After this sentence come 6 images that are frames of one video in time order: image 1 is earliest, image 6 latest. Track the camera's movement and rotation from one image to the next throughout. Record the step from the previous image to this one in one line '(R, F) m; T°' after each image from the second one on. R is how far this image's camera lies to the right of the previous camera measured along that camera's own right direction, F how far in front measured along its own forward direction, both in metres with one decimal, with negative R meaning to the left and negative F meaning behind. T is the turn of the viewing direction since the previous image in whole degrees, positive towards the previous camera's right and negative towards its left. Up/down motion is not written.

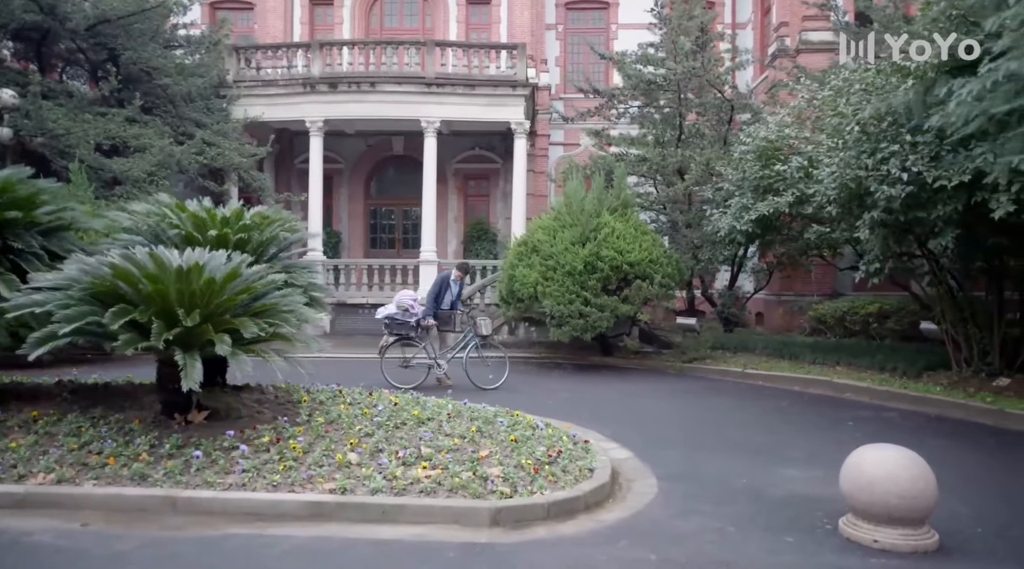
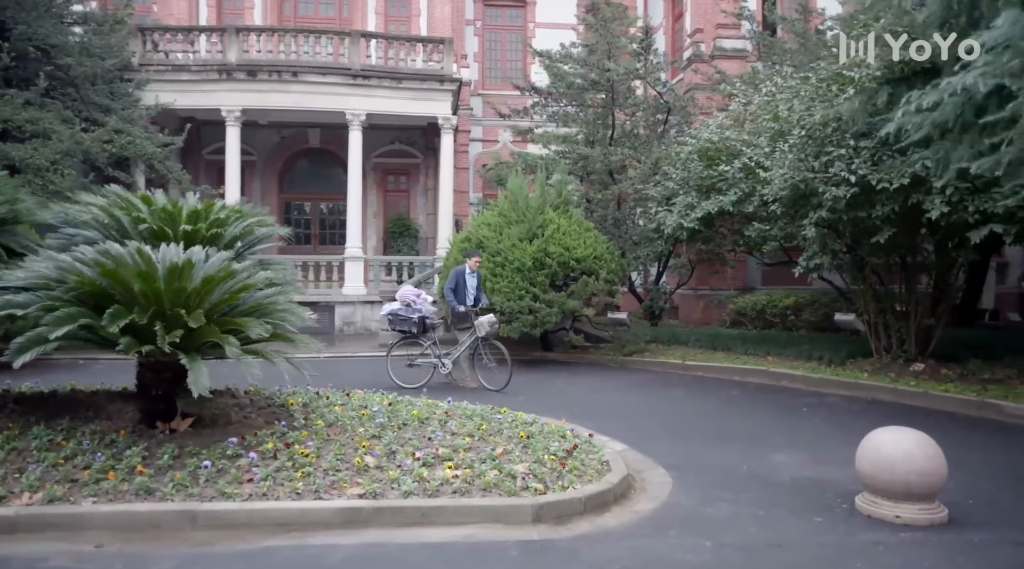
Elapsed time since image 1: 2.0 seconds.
(-1.2, +0.1) m; +9°
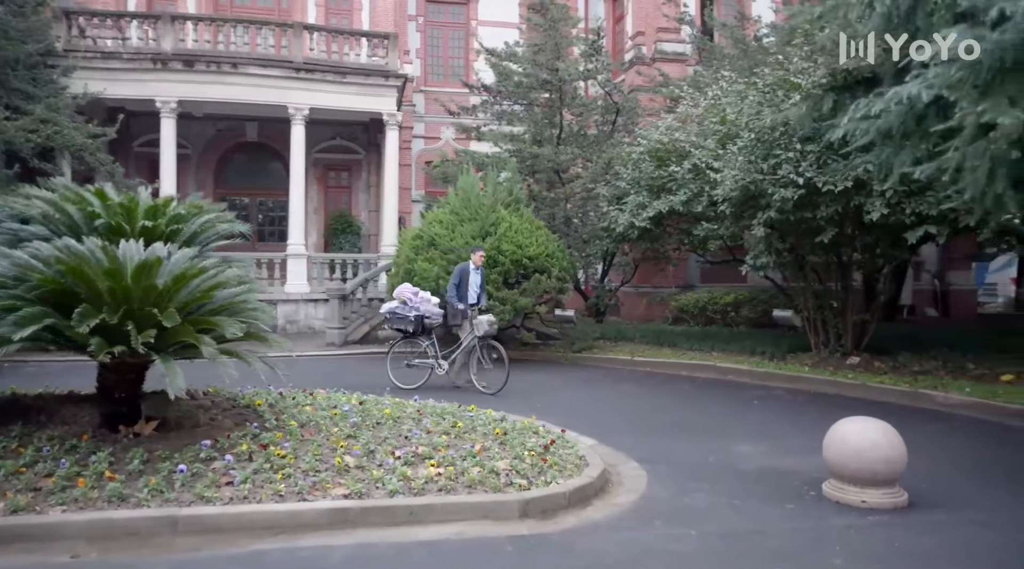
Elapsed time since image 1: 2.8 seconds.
(-0.5, 0.0) m; +5°
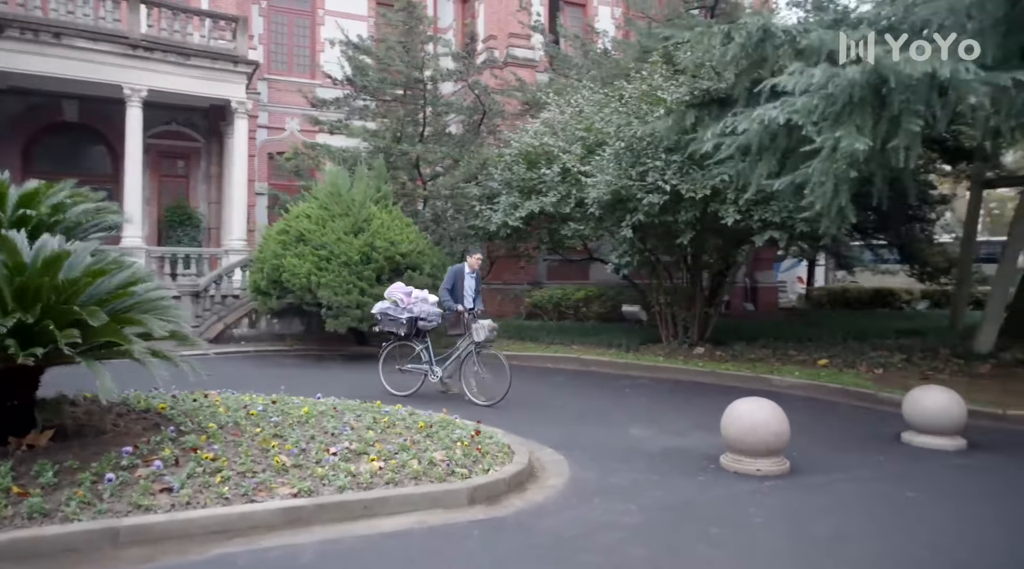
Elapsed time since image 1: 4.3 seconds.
(-1.1, -0.2) m; +14°
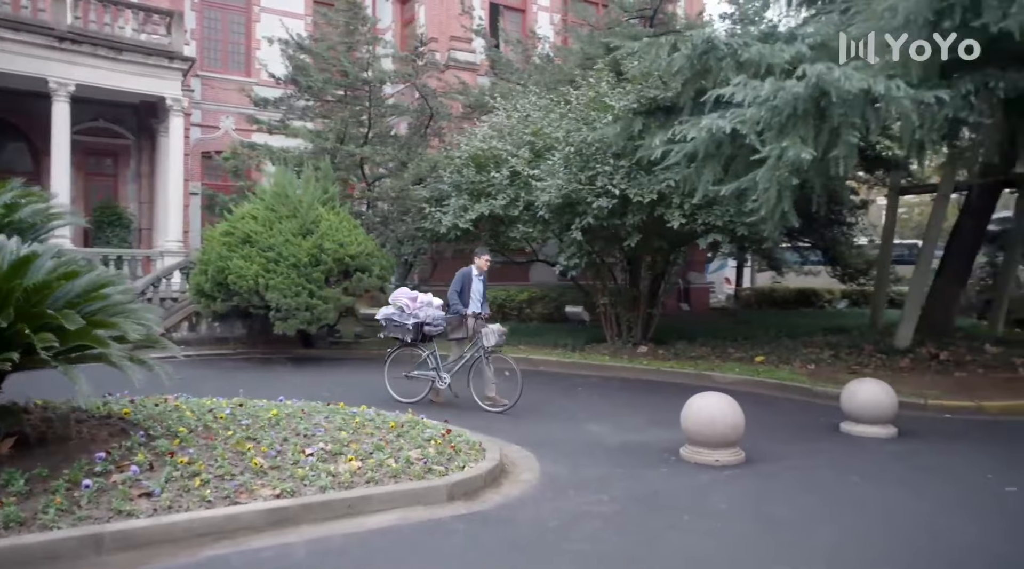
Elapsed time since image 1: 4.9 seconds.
(-0.4, -0.2) m; +6°
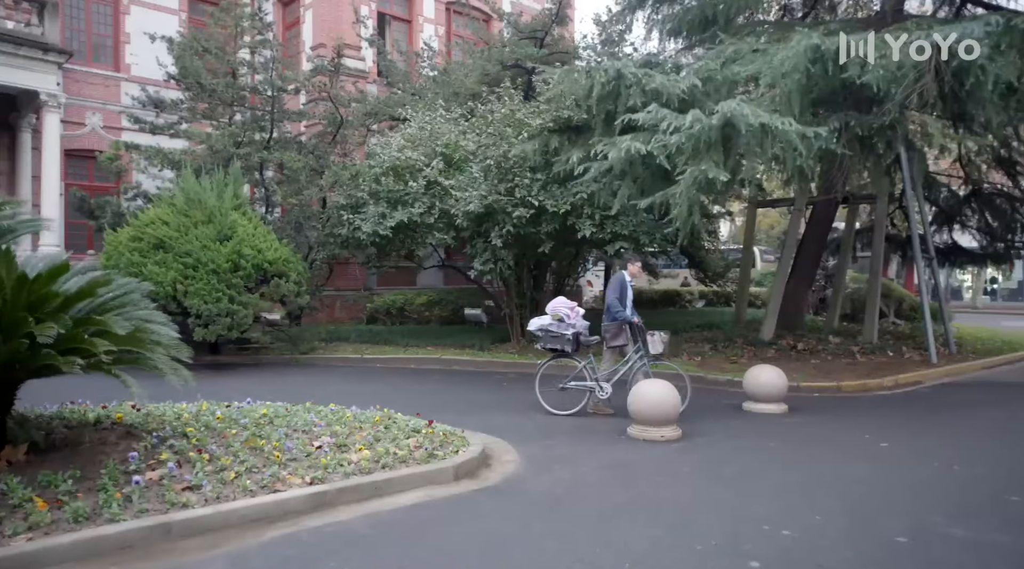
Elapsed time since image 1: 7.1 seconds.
(-1.4, -0.7) m; +12°
